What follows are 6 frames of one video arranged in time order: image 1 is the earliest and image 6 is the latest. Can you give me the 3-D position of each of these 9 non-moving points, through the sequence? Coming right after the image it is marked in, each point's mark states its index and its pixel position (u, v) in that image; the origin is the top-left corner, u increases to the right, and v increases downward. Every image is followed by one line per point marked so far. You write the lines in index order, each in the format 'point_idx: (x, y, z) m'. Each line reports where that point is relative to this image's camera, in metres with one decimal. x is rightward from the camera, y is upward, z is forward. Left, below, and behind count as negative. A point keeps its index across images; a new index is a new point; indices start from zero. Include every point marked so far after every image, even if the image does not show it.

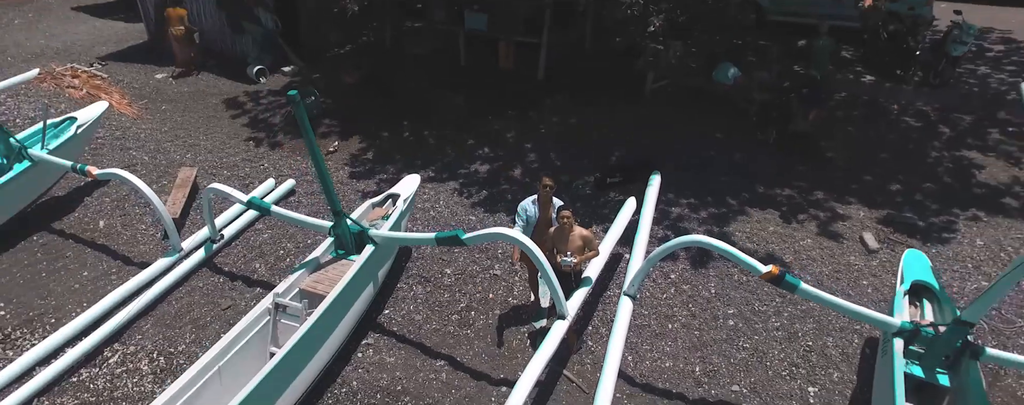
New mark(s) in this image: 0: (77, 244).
0: (-5.1, -0.5, +6.3) m
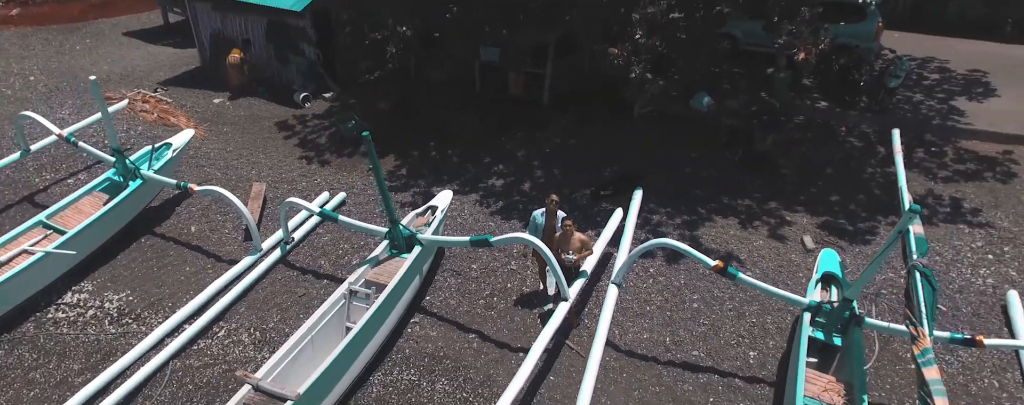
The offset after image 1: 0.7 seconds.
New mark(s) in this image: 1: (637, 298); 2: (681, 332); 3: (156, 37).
0: (-4.9, -0.6, +7.9) m
1: (+1.6, -1.2, +6.9) m
2: (+2.0, -1.5, +6.5) m
3: (-9.9, +4.7, +15.3) m
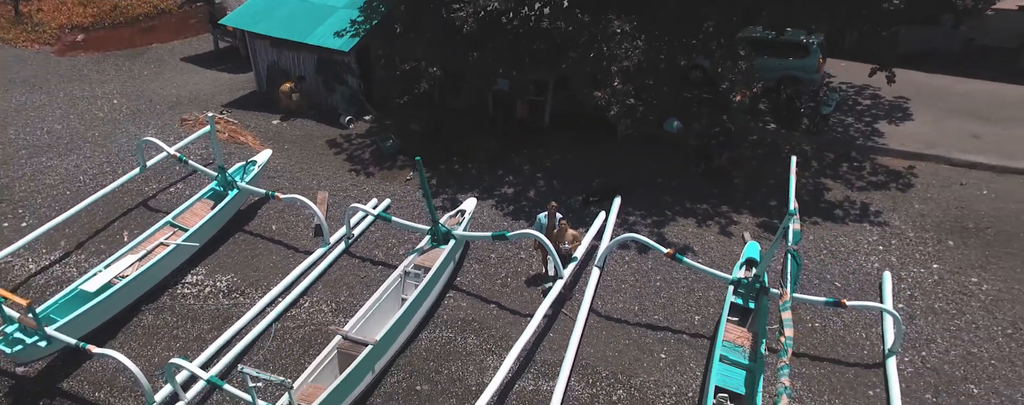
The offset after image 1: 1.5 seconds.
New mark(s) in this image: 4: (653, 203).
0: (-4.7, -0.7, +10.4) m
1: (+1.8, -1.3, +9.4) m
2: (+2.2, -1.6, +8.9) m
3: (-9.7, +4.6, +17.8) m
4: (+2.8, 0.0, +10.9) m
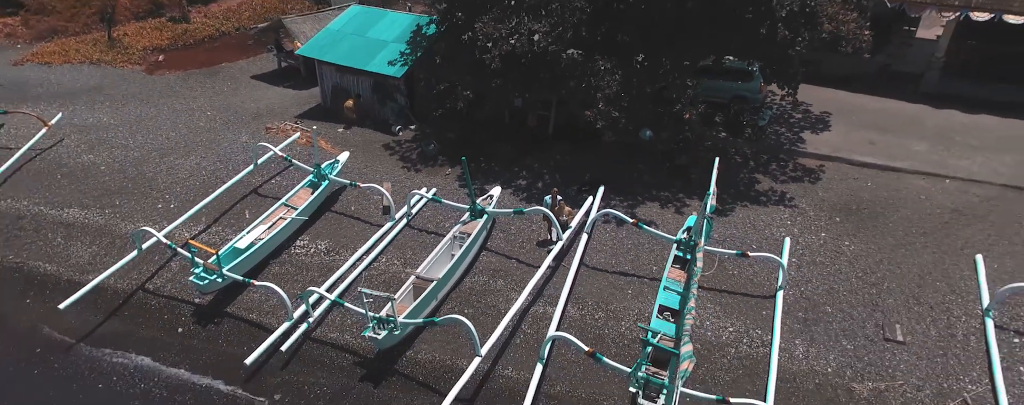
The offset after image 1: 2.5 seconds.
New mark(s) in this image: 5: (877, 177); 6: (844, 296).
0: (-4.4, -0.4, +14.4) m
1: (+2.2, -1.0, +13.4) m
2: (+2.6, -1.3, +12.9) m
3: (-9.3, +4.9, +21.9) m
4: (+3.2, +0.3, +14.9) m
5: (+9.7, +0.7, +14.4) m
6: (+7.0, -1.9, +11.3) m
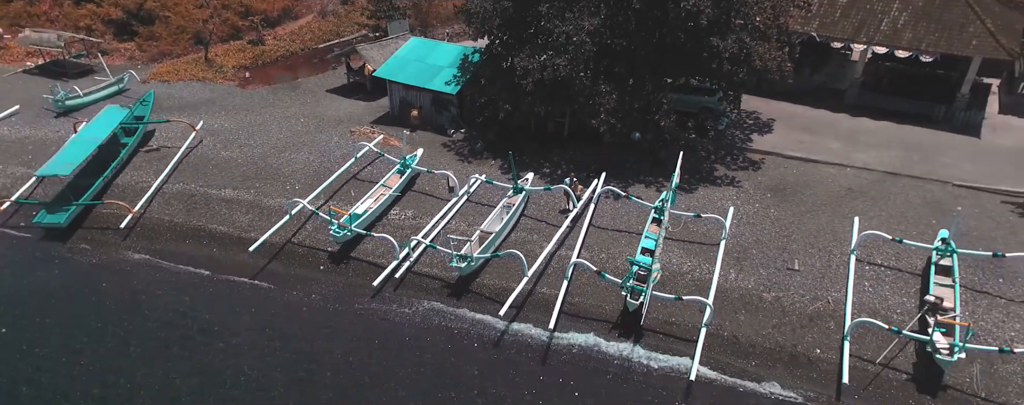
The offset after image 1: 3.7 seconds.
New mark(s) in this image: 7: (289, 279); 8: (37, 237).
0: (-3.3, +0.3, +20.3) m
1: (+3.2, -0.3, +19.3) m
2: (+3.6, -0.6, +18.8) m
3: (-8.3, +5.5, +27.8) m
4: (+4.2, +1.0, +20.8) m
5: (+10.8, +1.3, +20.4) m
6: (+8.0, -1.3, +17.2) m
7: (-6.9, -2.3, +16.6) m
8: (-15.9, -1.2, +18.2) m
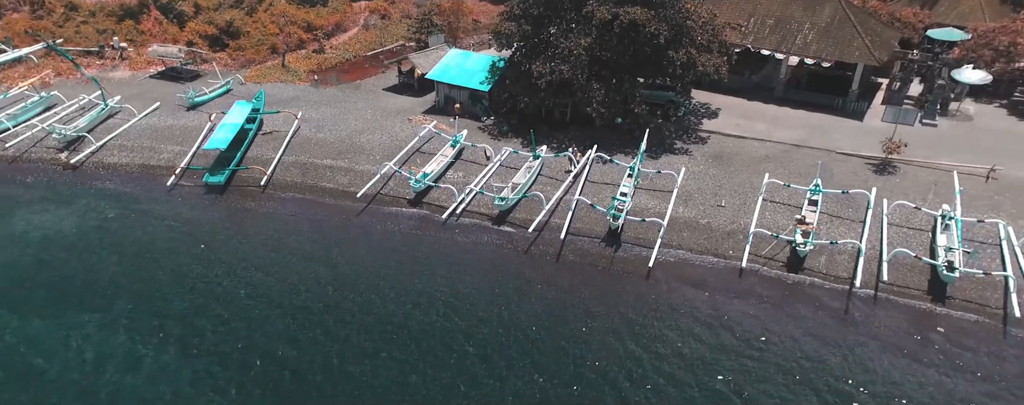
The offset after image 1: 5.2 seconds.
0: (-2.4, +2.1, +28.6) m
1: (+4.2, +1.5, +27.7) m
2: (+4.6, +1.2, +27.2) m
3: (-7.4, +7.3, +36.0) m
4: (+5.2, +2.8, +29.2) m
5: (+11.7, +3.2, +28.8) m
6: (+9.0, +0.6, +25.6) m
7: (-5.9, -0.6, +24.9) m
8: (-14.9, +0.5, +26.4) m
